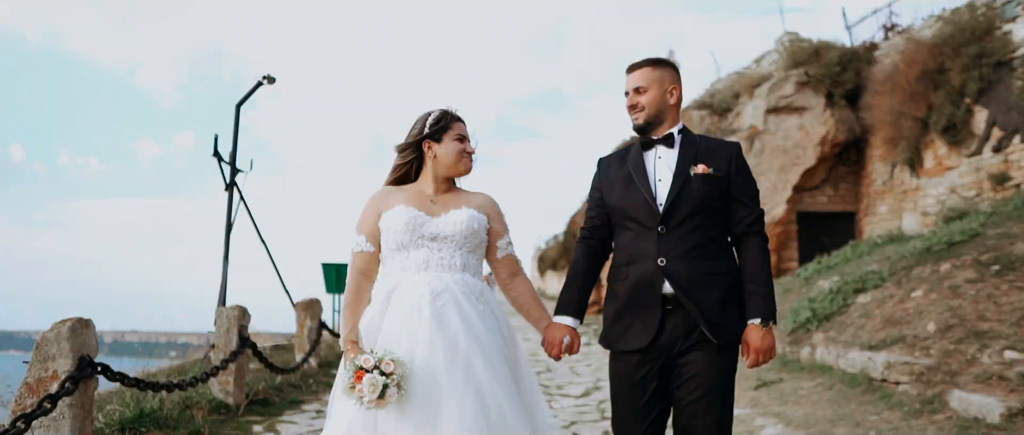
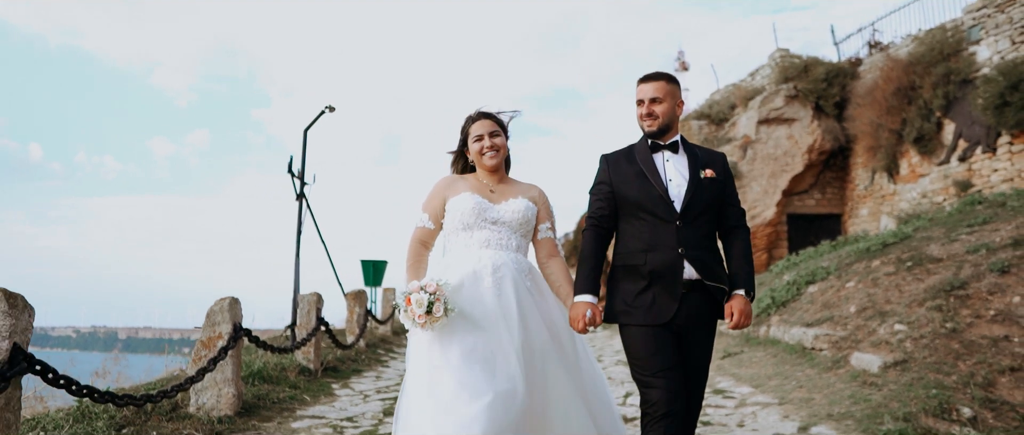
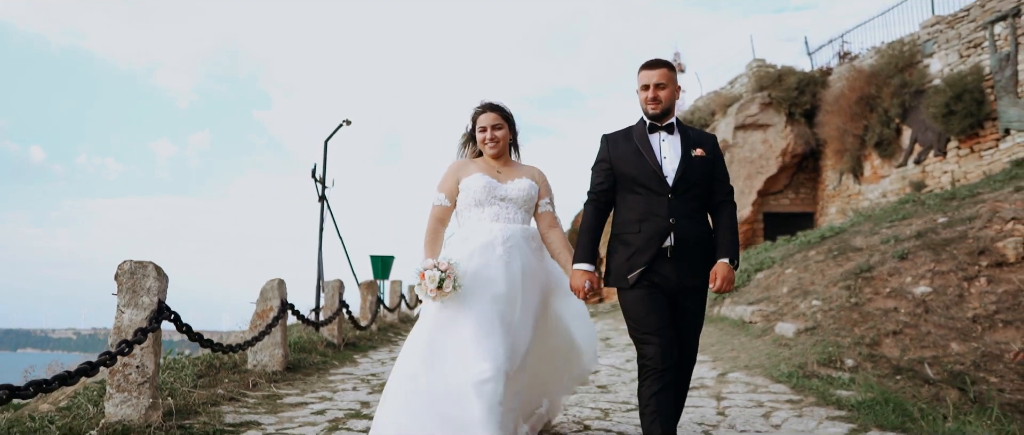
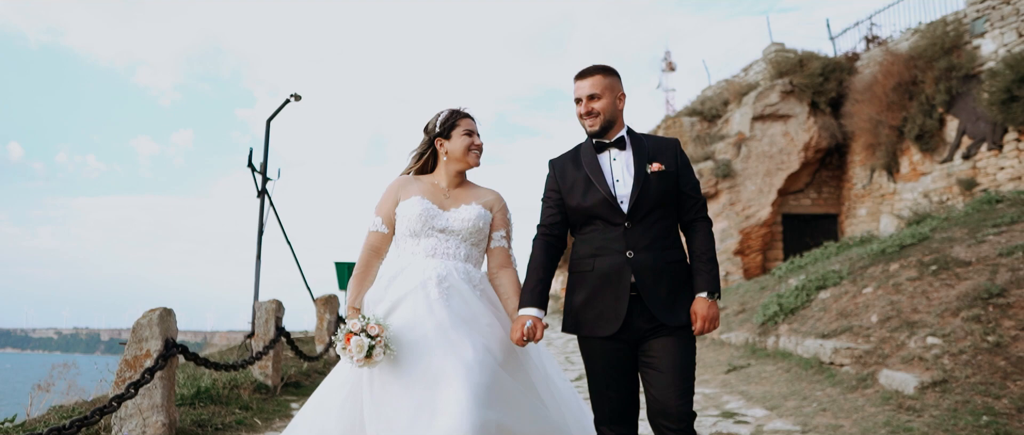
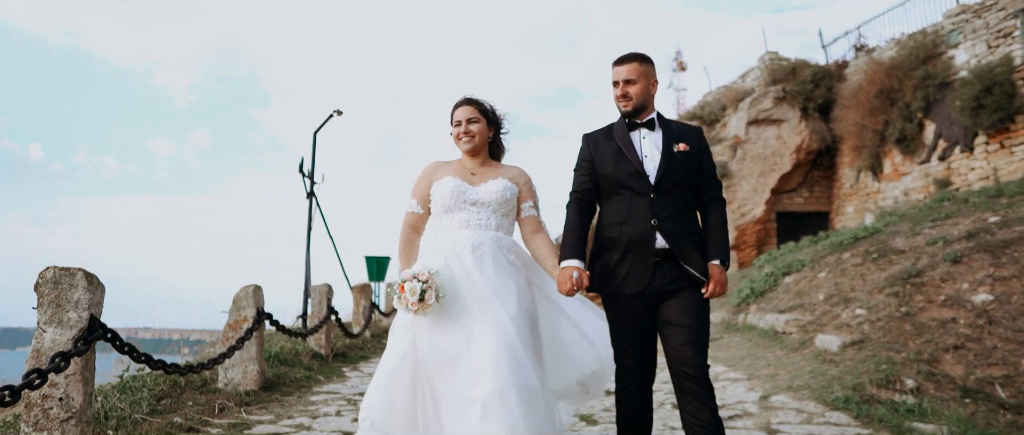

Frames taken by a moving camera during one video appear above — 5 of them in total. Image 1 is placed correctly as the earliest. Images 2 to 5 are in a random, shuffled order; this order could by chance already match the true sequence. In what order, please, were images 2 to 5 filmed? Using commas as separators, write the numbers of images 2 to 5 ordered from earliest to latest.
4, 2, 5, 3
